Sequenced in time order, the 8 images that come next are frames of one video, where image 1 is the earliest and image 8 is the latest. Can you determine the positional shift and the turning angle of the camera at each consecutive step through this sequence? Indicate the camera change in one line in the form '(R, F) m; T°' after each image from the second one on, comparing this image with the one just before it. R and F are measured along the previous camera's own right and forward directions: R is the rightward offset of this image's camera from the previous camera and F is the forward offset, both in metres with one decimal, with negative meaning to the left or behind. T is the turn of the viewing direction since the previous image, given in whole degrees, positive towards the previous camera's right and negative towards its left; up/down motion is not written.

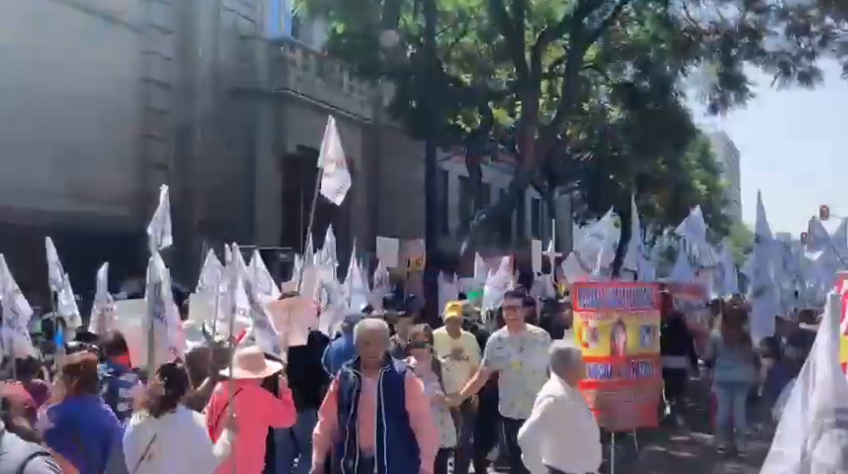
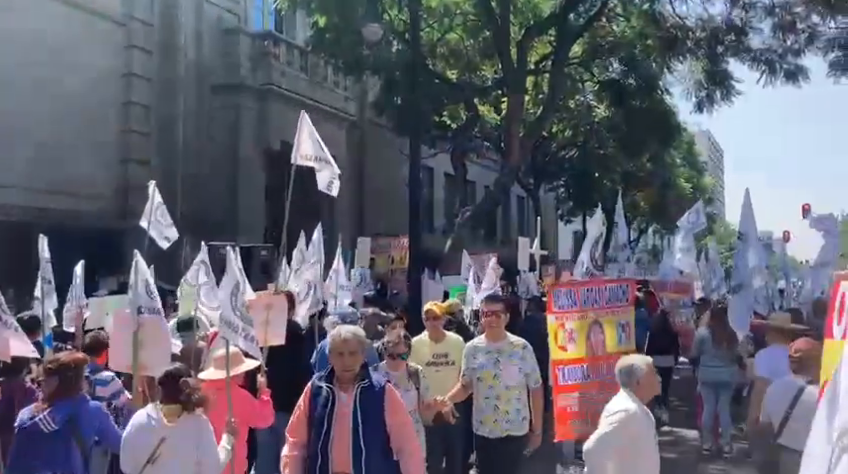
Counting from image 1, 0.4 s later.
(0.0, +0.1) m; +1°
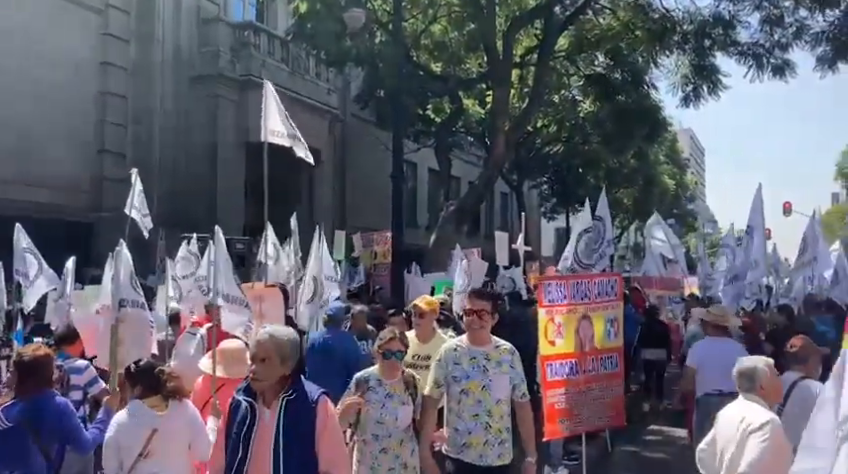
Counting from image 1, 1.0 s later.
(0.0, +0.3) m; +1°
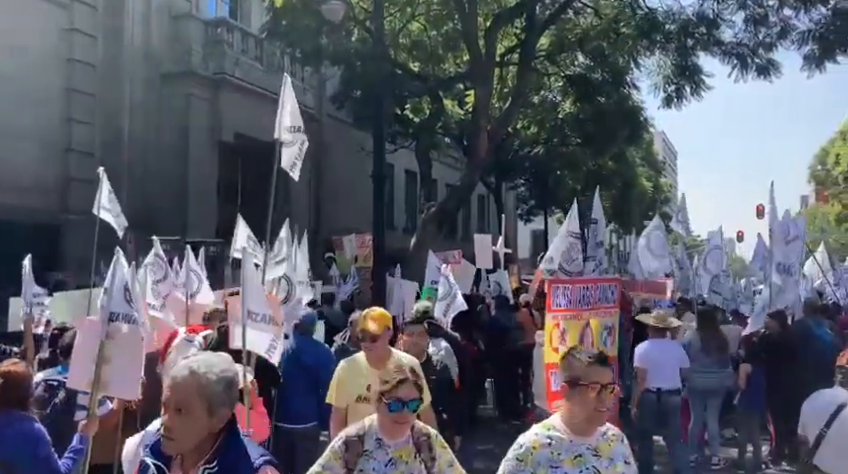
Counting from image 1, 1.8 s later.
(-0.1, +0.4) m; +2°
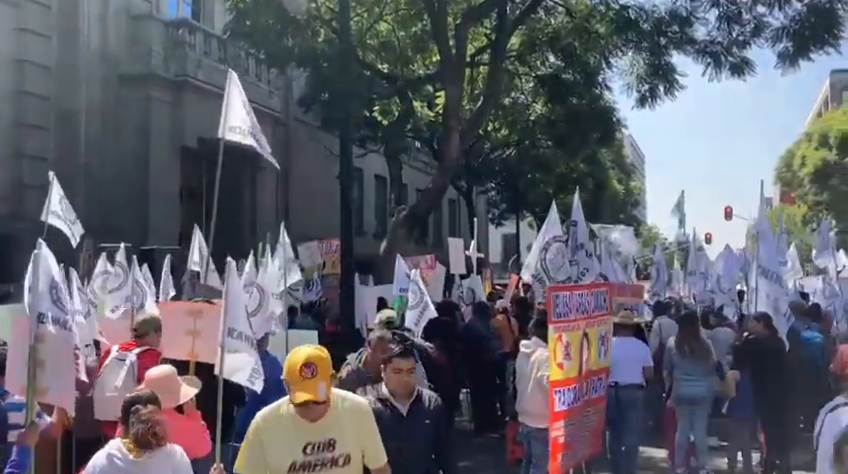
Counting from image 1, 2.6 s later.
(0.0, +0.4) m; +2°
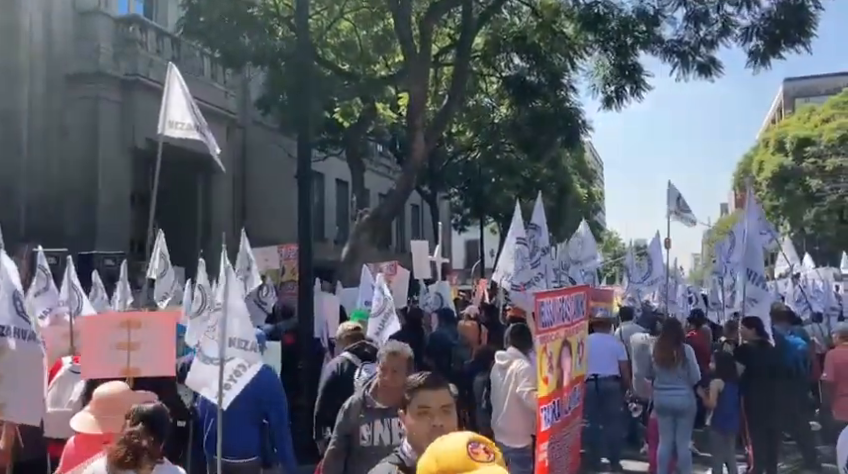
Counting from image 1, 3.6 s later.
(0.0, +0.5) m; +3°
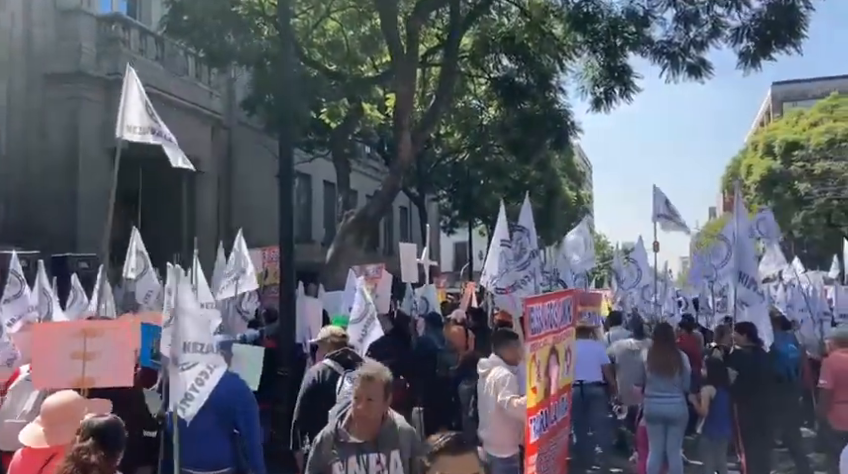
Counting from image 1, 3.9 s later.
(0.0, +0.2) m; +1°
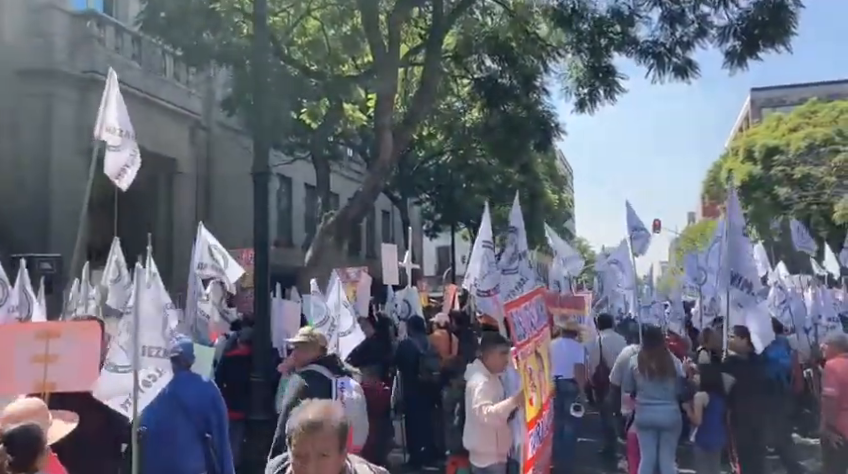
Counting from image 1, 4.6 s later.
(0.0, +0.3) m; +1°
